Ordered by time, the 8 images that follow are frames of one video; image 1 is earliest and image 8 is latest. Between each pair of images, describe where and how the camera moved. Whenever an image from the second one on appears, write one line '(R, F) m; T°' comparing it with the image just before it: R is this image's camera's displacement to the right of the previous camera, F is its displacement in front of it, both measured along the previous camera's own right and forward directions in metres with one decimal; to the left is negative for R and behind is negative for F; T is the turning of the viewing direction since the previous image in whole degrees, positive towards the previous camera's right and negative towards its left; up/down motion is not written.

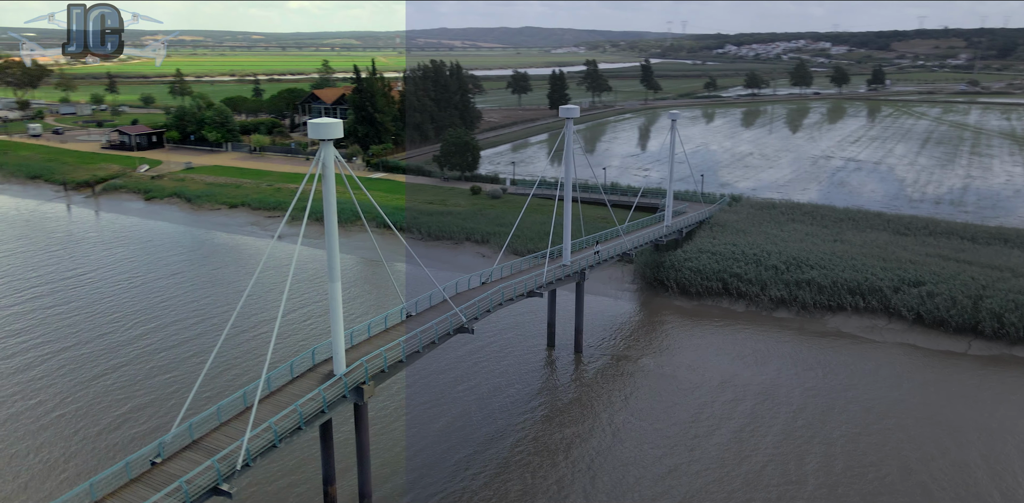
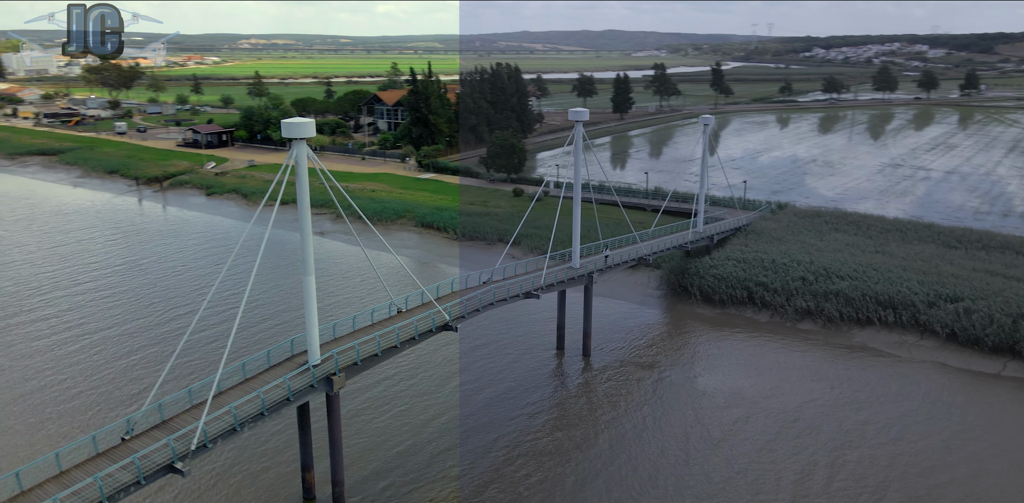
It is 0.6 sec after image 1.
(+1.0, 0.0) m; -6°
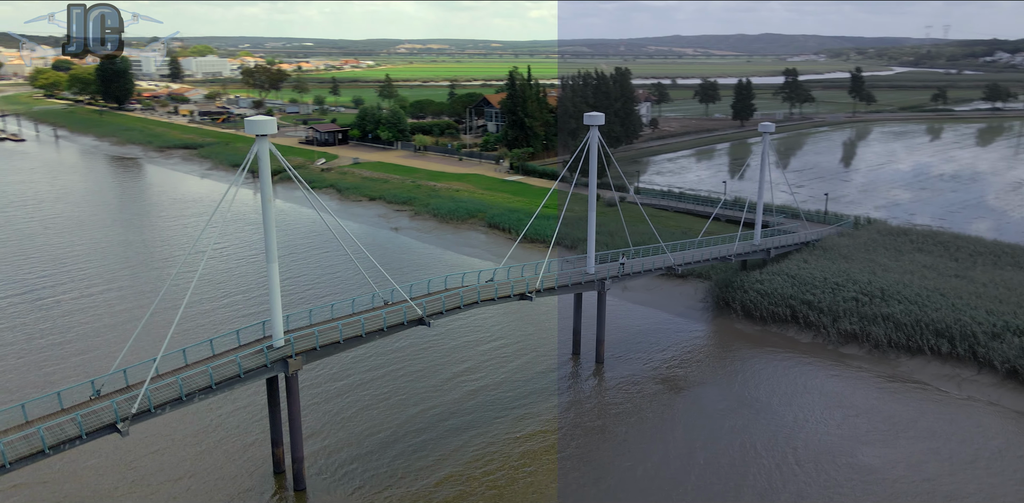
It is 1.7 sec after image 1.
(+1.8, +0.1) m; -10°
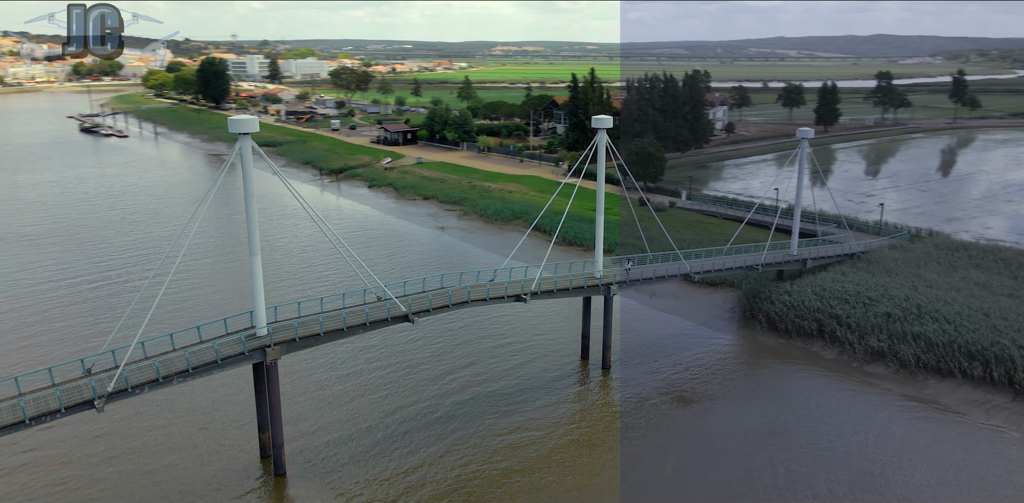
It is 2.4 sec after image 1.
(+1.2, 0.0) m; -7°
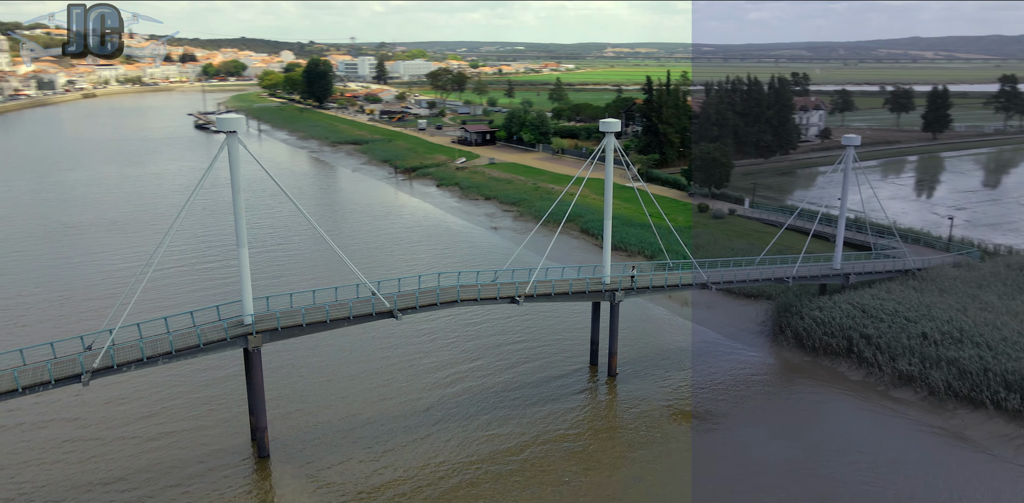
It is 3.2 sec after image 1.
(+1.4, +0.1) m; -8°
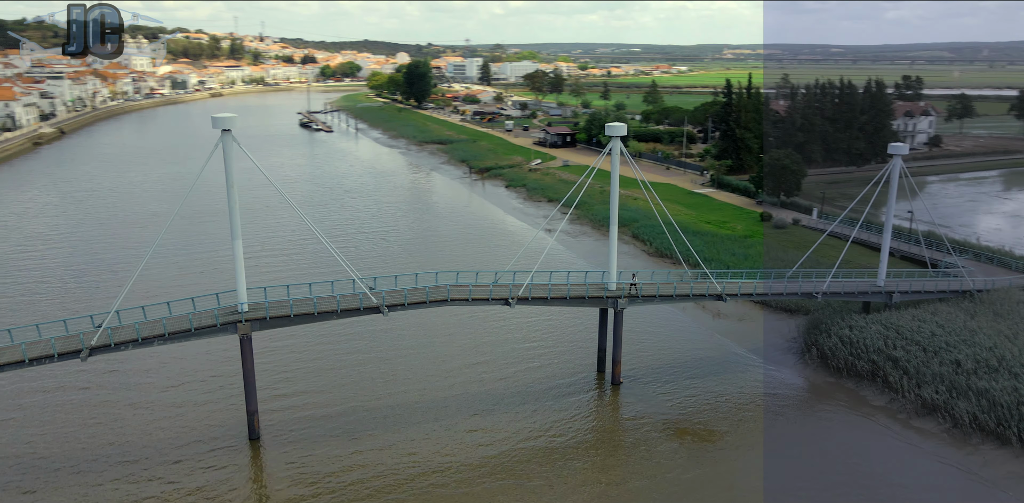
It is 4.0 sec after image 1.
(+1.5, +0.1) m; -8°
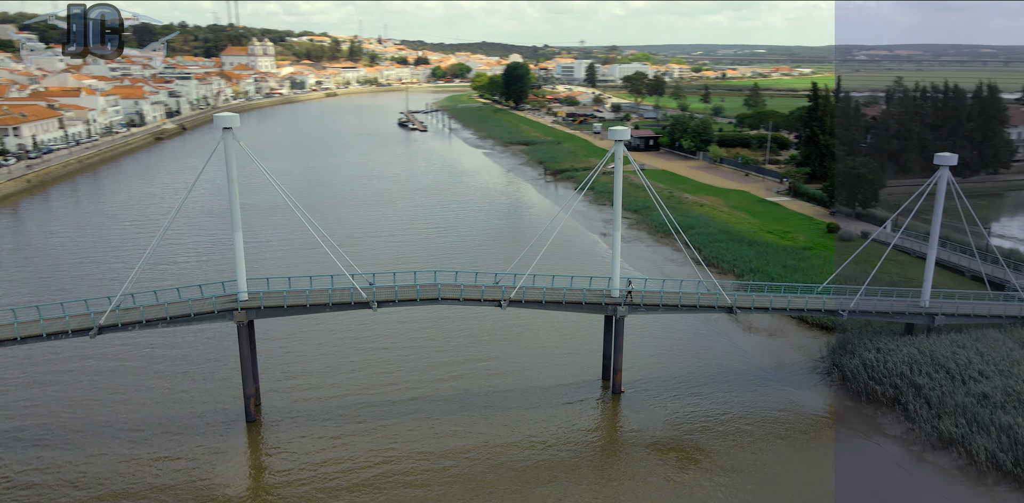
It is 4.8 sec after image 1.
(+1.5, +0.1) m; -8°
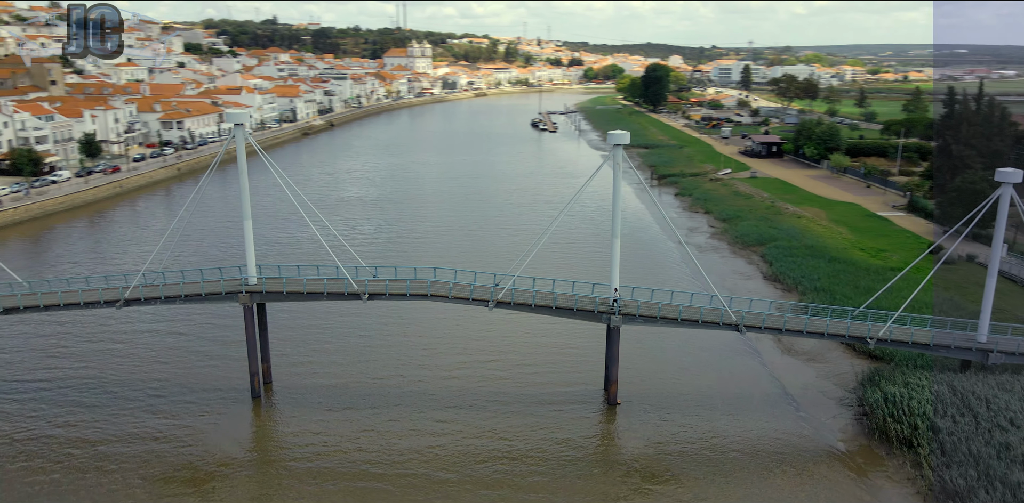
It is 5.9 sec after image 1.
(+2.2, +0.2) m; -12°
